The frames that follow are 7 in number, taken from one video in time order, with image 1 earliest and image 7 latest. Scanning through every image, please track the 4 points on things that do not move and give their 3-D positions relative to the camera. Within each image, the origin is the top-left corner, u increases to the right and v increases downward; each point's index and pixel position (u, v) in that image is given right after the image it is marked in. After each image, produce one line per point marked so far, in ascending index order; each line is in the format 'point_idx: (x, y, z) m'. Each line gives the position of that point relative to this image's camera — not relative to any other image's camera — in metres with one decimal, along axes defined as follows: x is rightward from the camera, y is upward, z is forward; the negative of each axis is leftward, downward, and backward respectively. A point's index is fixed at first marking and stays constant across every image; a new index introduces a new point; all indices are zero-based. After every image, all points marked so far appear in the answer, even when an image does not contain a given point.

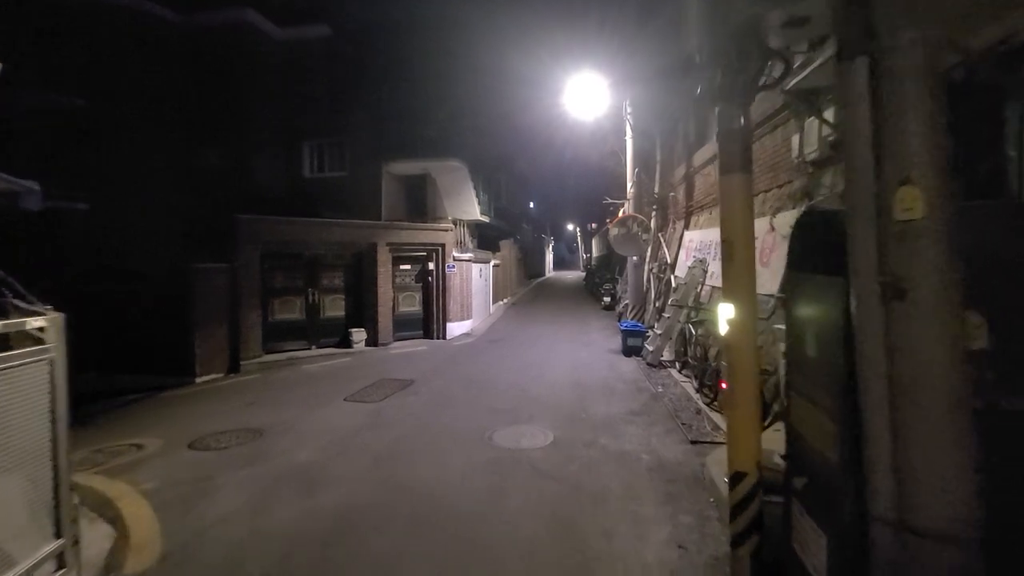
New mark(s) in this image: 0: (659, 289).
0: (+4.0, -0.1, +13.8) m
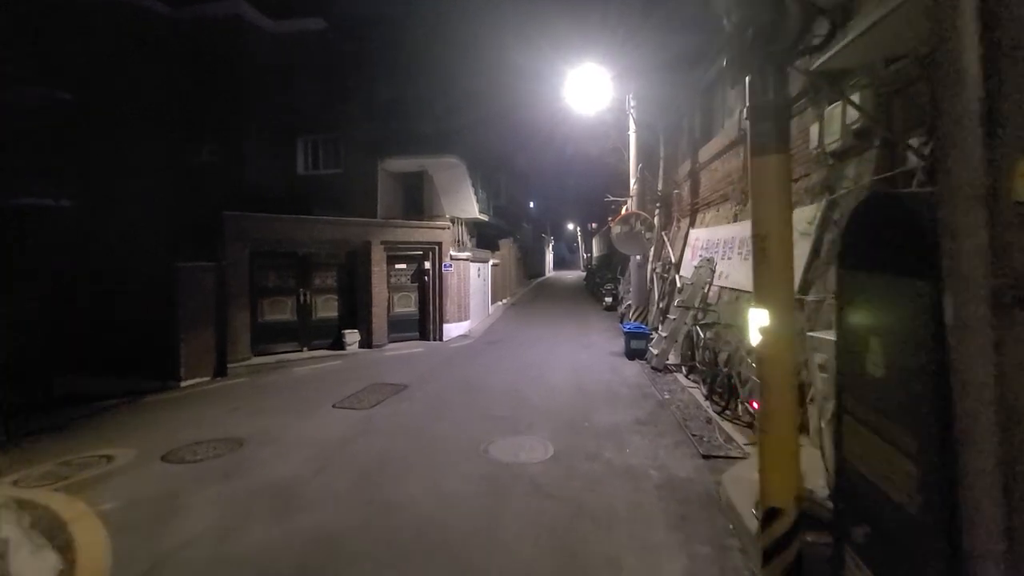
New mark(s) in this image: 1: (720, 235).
0: (+3.9, -0.1, +13.3) m
1: (+4.0, +1.0, +10.2) m
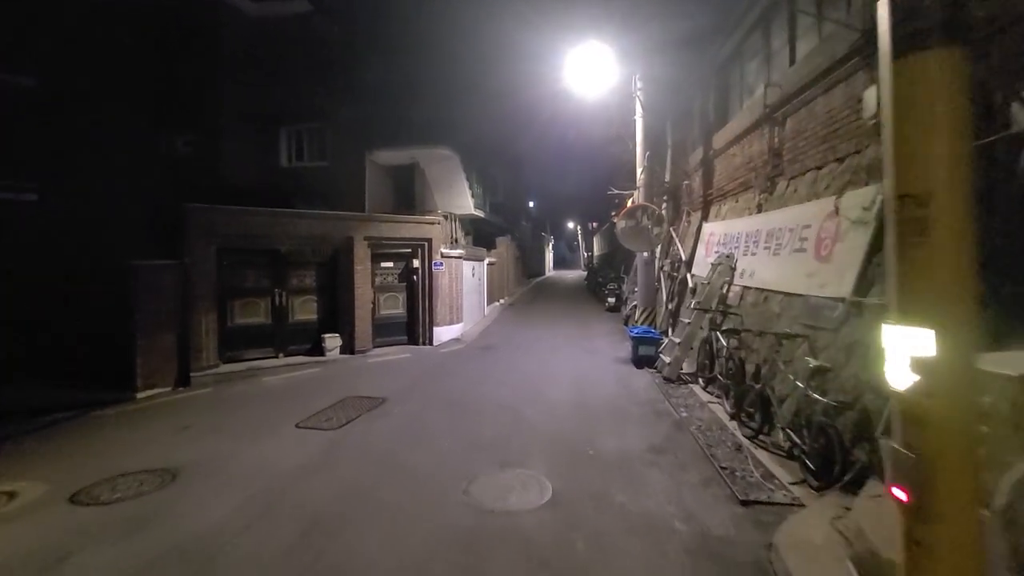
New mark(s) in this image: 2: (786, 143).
0: (+3.8, -0.1, +12.2) m
1: (+3.9, +1.0, +9.0) m
2: (+4.0, +2.1, +7.6) m
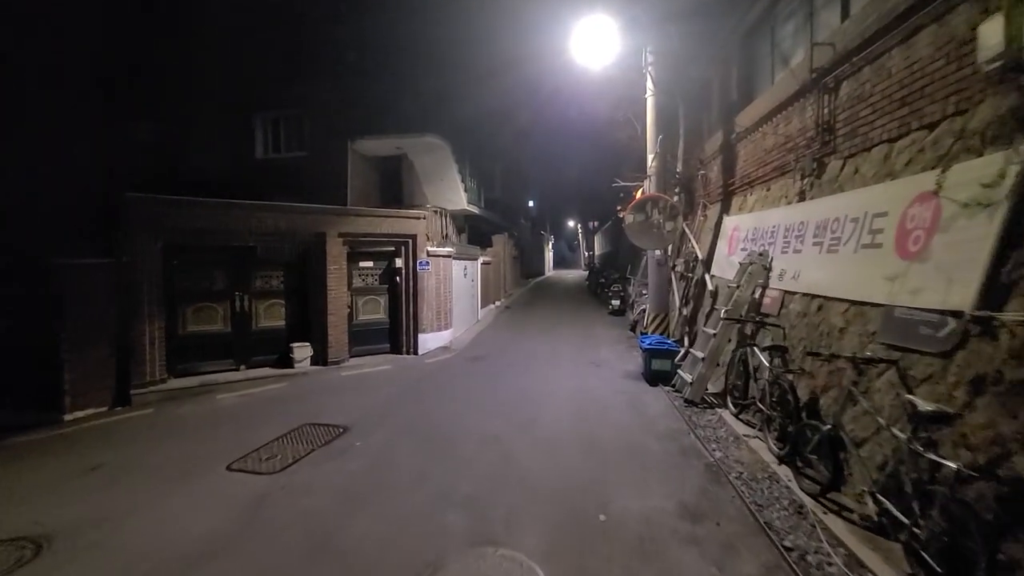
0: (+3.7, -0.1, +10.7) m
1: (+3.8, +1.0, +7.6) m
2: (+3.9, +2.0, +6.1) m
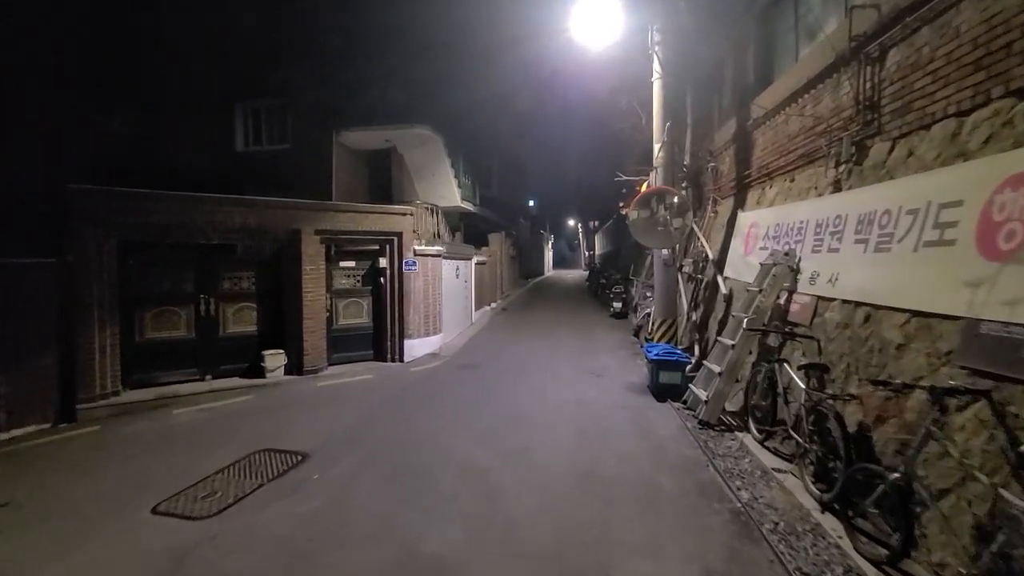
0: (+3.5, -0.2, +9.8) m
1: (+3.6, +0.9, +6.6) m
2: (+3.7, +2.0, +5.2) m
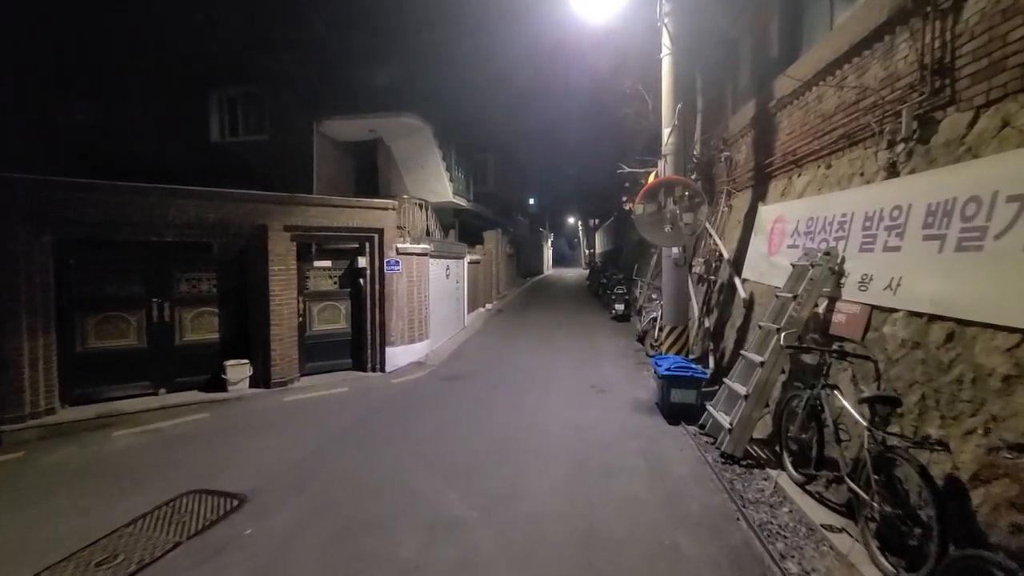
0: (+3.4, -0.2, +8.7) m
1: (+3.5, +0.8, +5.5) m
2: (+3.6, +1.9, +4.1) m
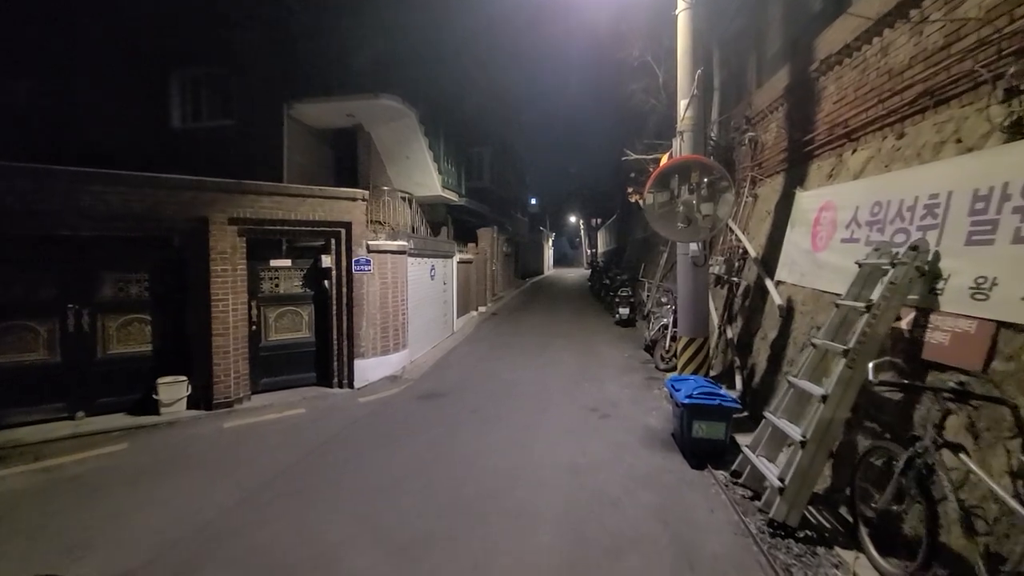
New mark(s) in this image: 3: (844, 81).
0: (+3.2, -0.3, +7.3) m
1: (+3.3, +0.8, +4.1) m
2: (+3.4, +1.9, +2.7) m
3: (+3.7, +2.3, +5.8) m
